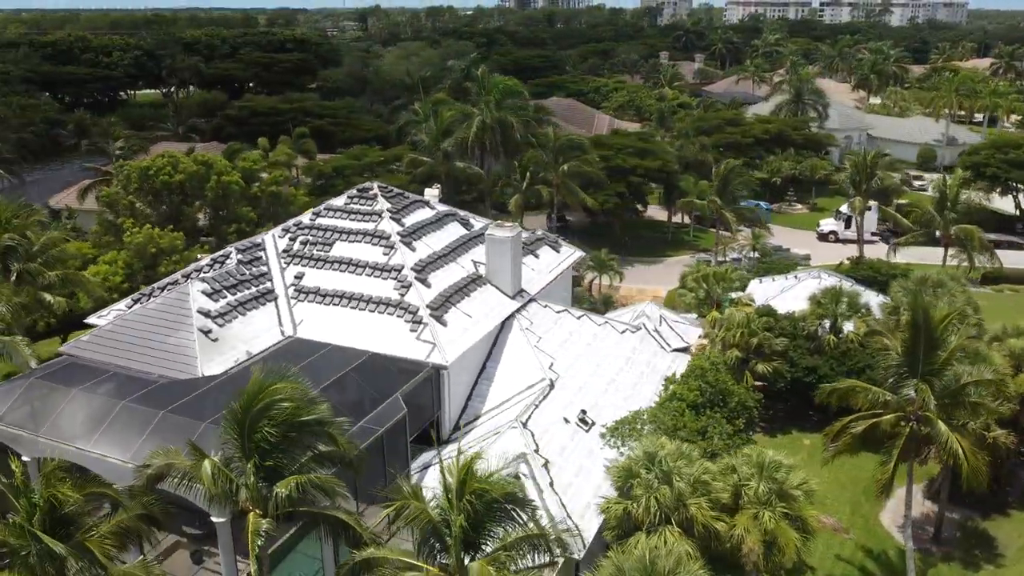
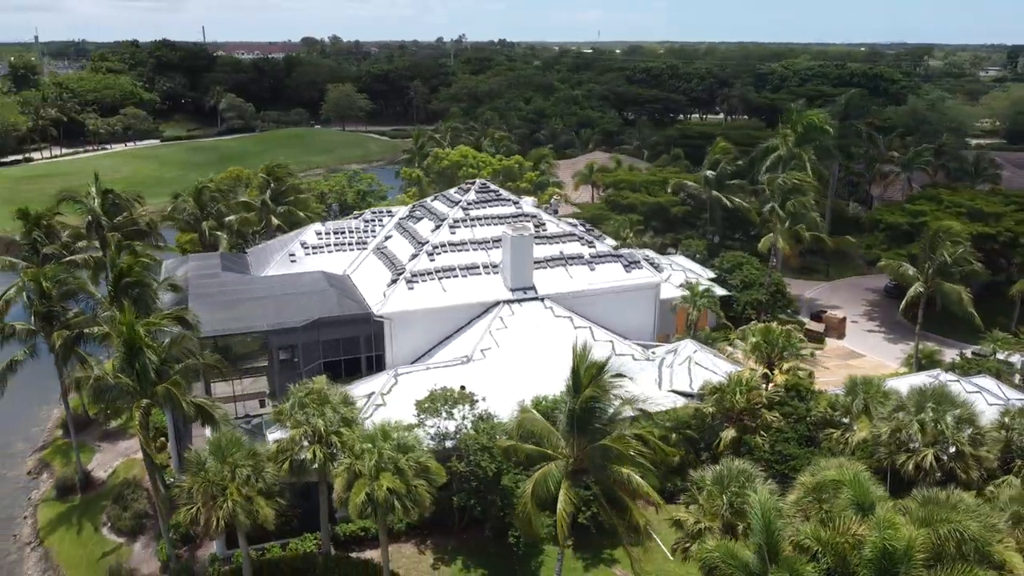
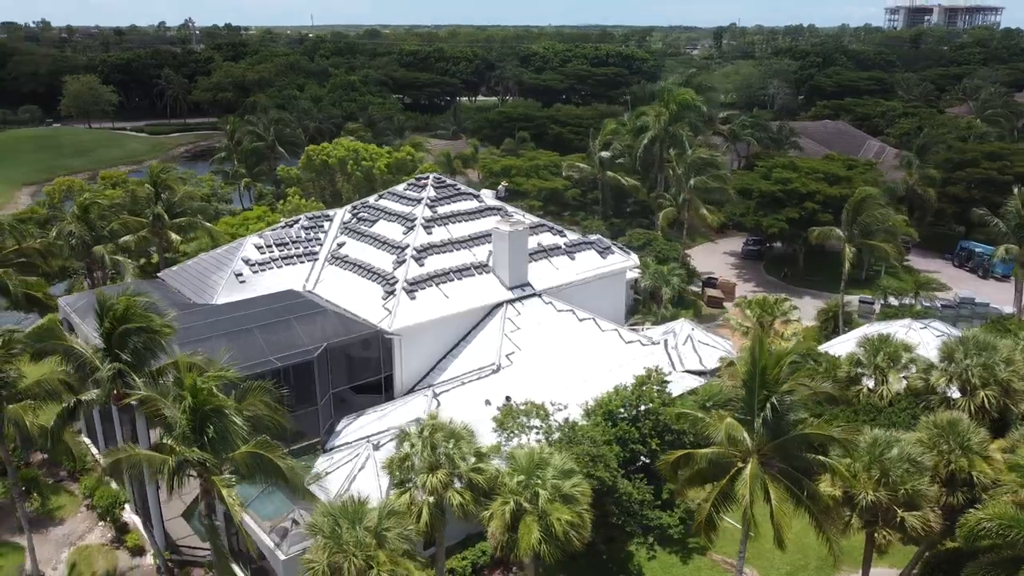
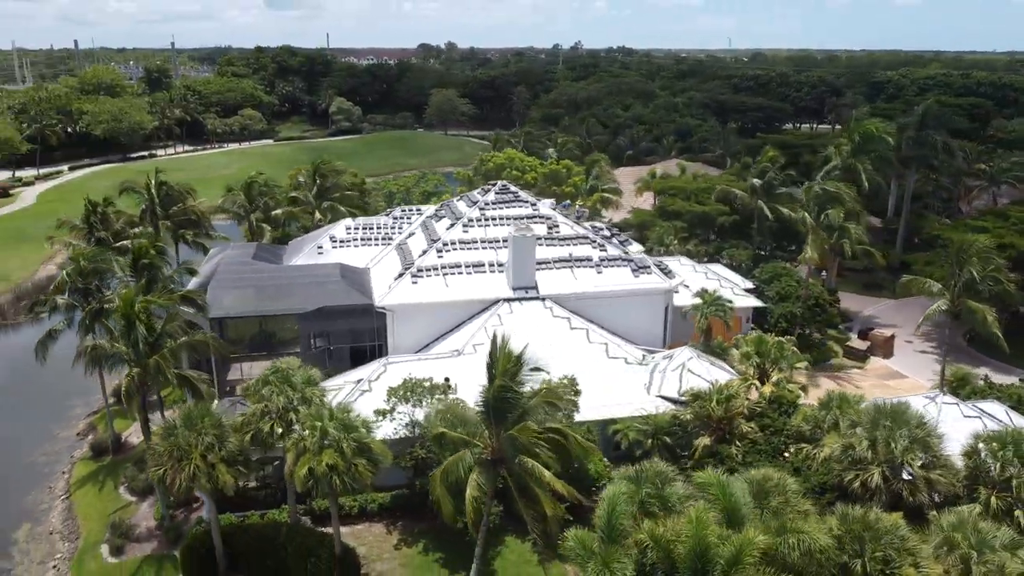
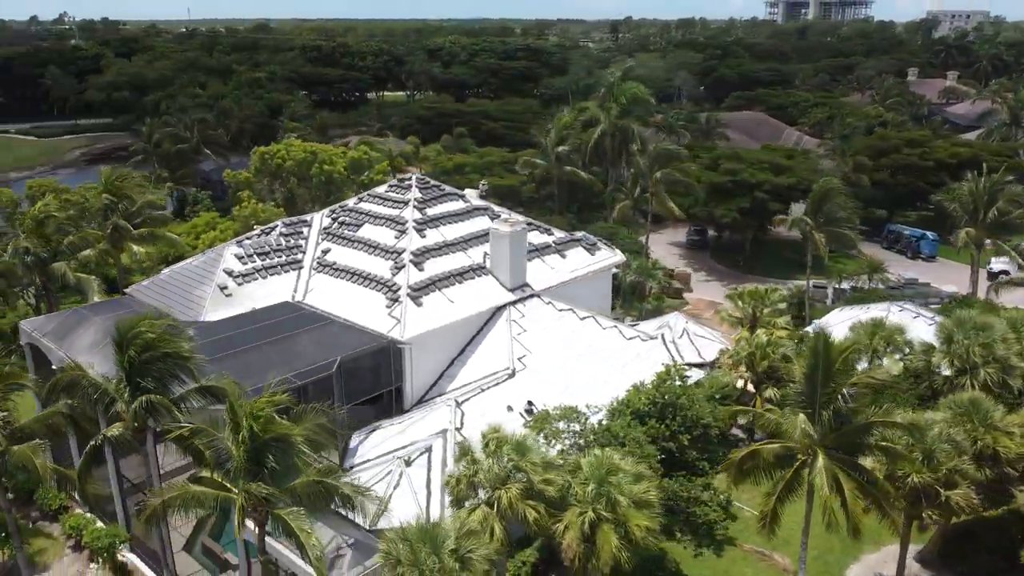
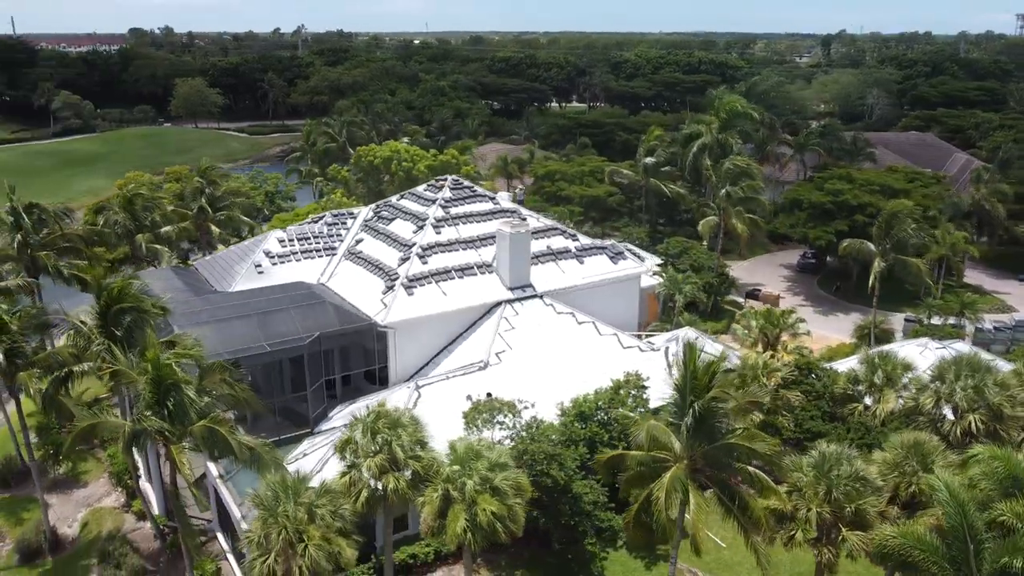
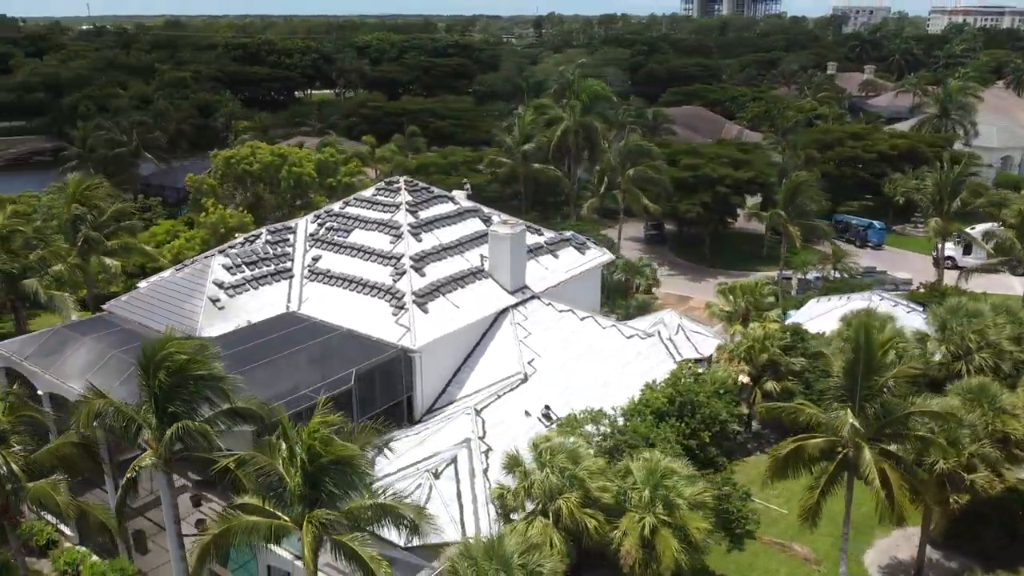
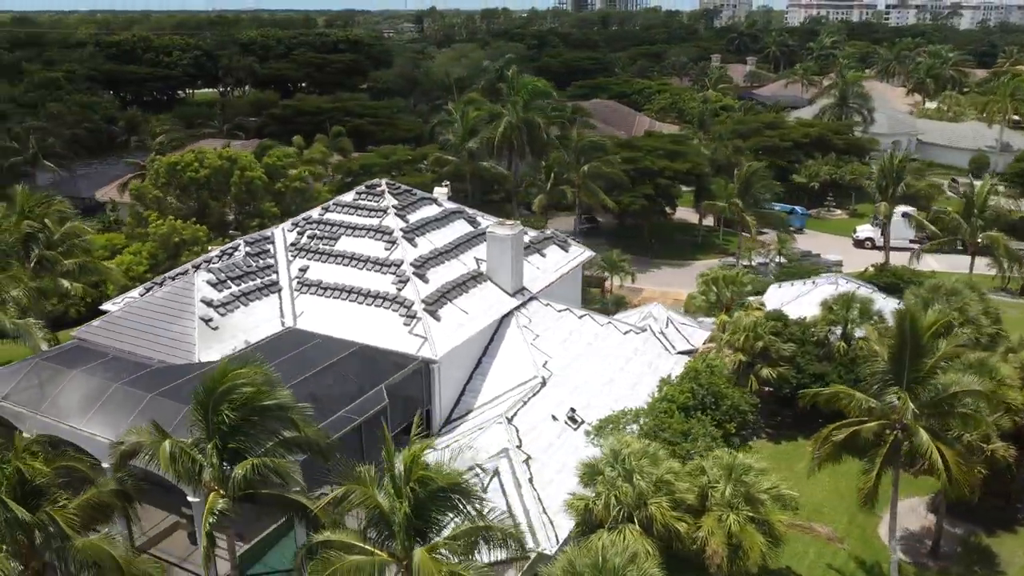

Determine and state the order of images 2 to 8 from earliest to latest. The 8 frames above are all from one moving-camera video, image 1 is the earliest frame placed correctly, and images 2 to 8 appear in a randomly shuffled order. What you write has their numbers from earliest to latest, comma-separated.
8, 7, 5, 3, 6, 2, 4
